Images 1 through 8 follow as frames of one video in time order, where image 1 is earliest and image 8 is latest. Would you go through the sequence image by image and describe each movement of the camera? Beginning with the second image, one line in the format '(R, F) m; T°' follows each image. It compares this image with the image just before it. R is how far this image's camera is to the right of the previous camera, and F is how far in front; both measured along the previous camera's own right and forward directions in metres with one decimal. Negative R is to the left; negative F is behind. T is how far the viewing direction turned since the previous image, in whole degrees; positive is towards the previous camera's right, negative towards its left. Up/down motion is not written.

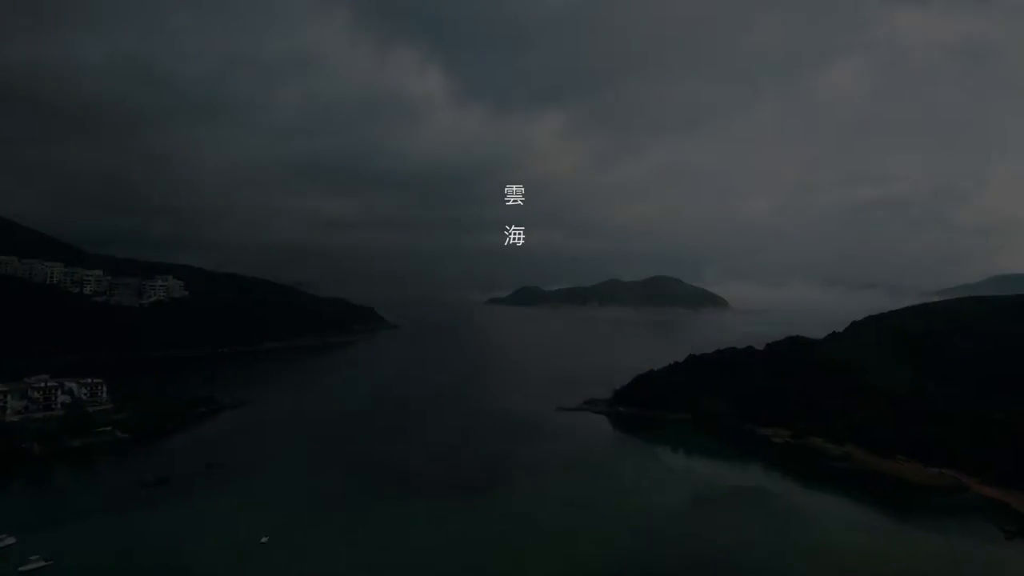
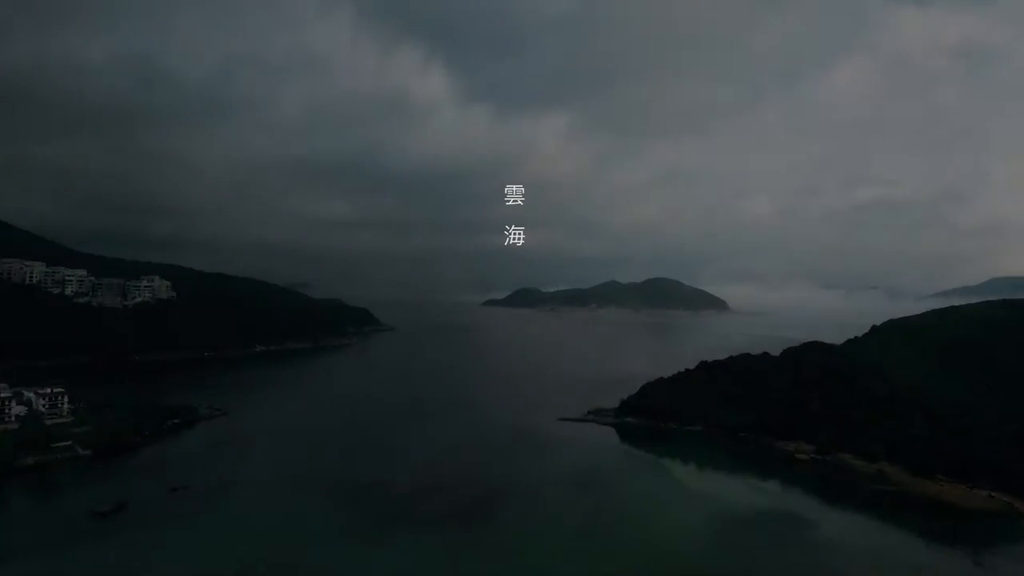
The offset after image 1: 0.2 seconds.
(0.0, +0.9) m; 0°
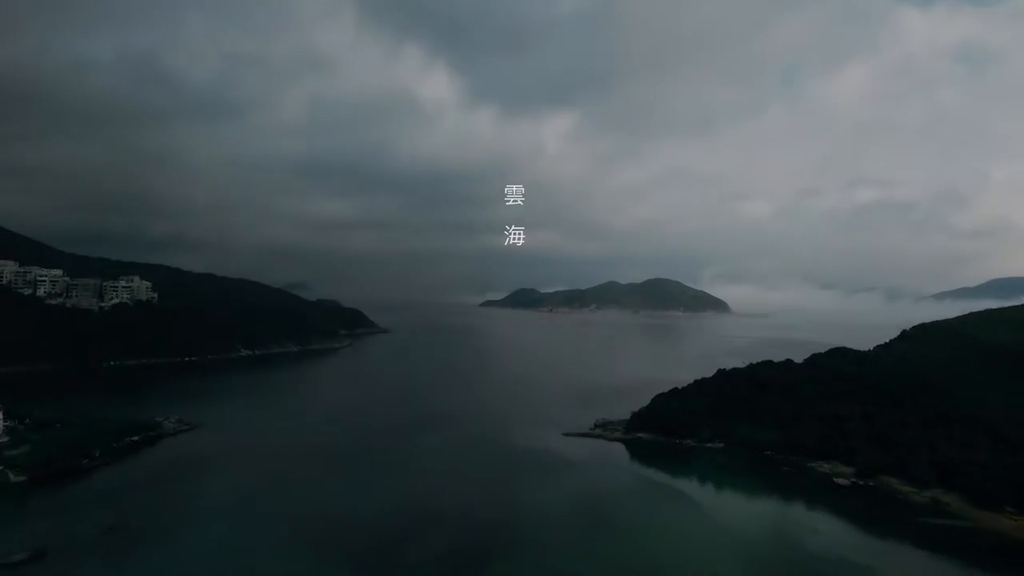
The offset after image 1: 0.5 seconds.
(0.0, +1.2) m; 0°
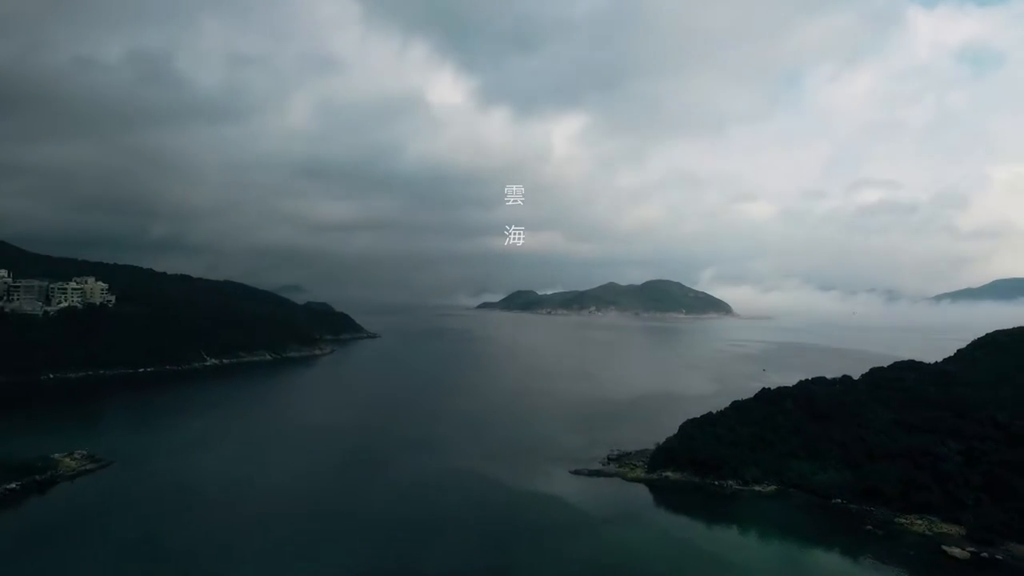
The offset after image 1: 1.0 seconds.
(+0.1, +2.3) m; 0°
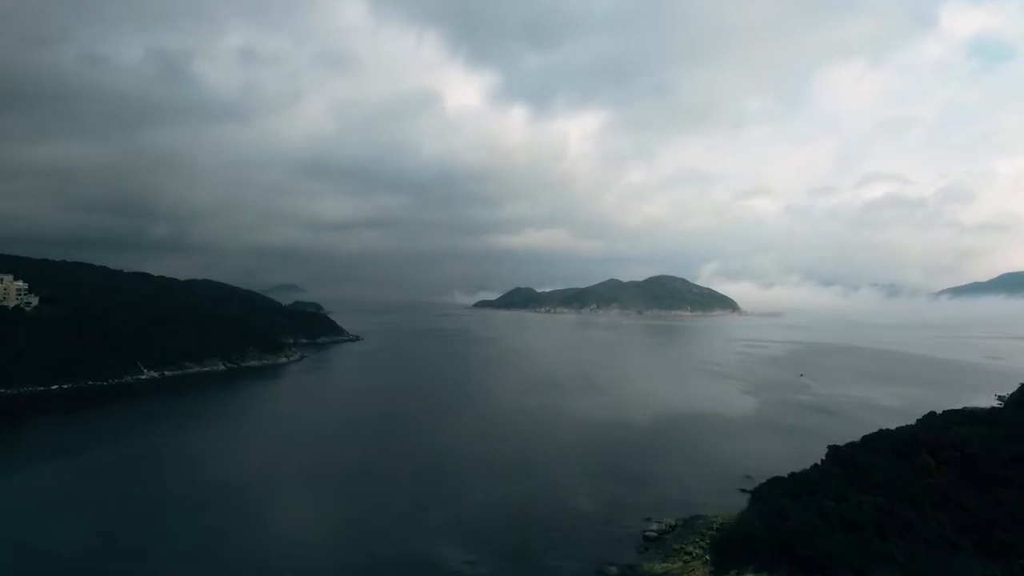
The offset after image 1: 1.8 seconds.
(+0.2, +3.3) m; 0°
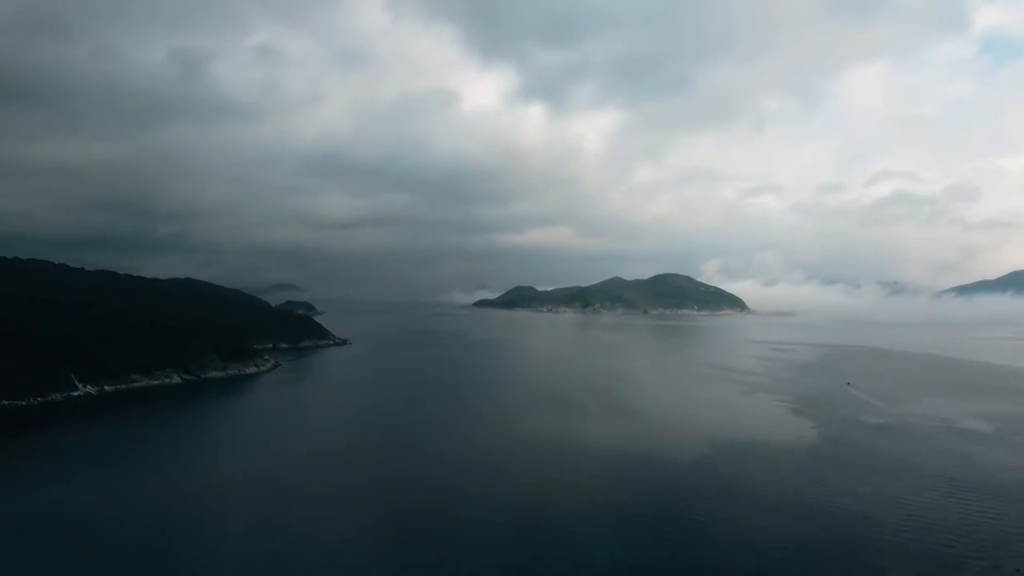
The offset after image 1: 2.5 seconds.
(-0.1, +2.7) m; 0°
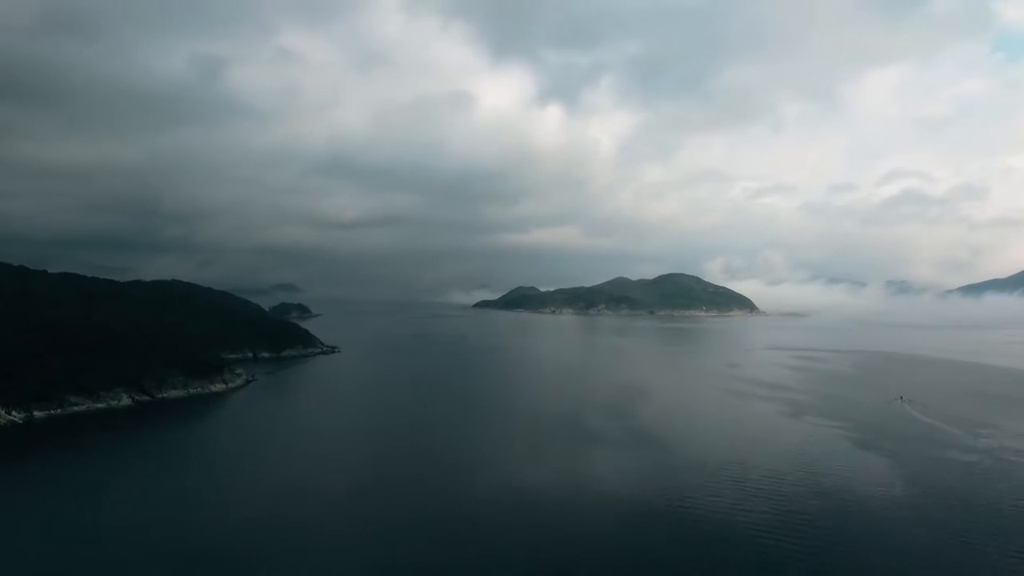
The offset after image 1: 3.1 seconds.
(-0.1, +2.4) m; 0°
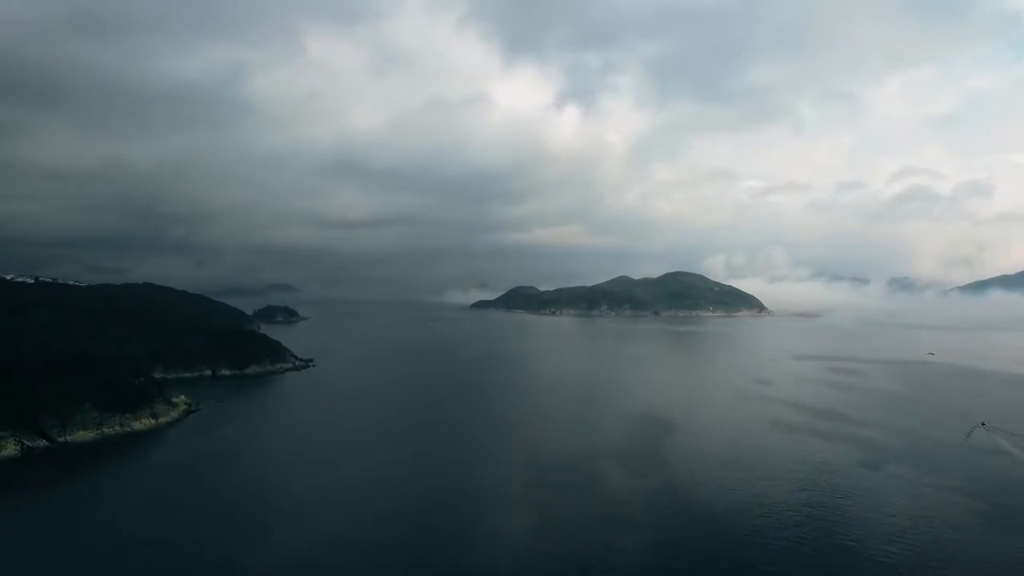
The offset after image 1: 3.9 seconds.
(+0.1, +3.2) m; 0°
